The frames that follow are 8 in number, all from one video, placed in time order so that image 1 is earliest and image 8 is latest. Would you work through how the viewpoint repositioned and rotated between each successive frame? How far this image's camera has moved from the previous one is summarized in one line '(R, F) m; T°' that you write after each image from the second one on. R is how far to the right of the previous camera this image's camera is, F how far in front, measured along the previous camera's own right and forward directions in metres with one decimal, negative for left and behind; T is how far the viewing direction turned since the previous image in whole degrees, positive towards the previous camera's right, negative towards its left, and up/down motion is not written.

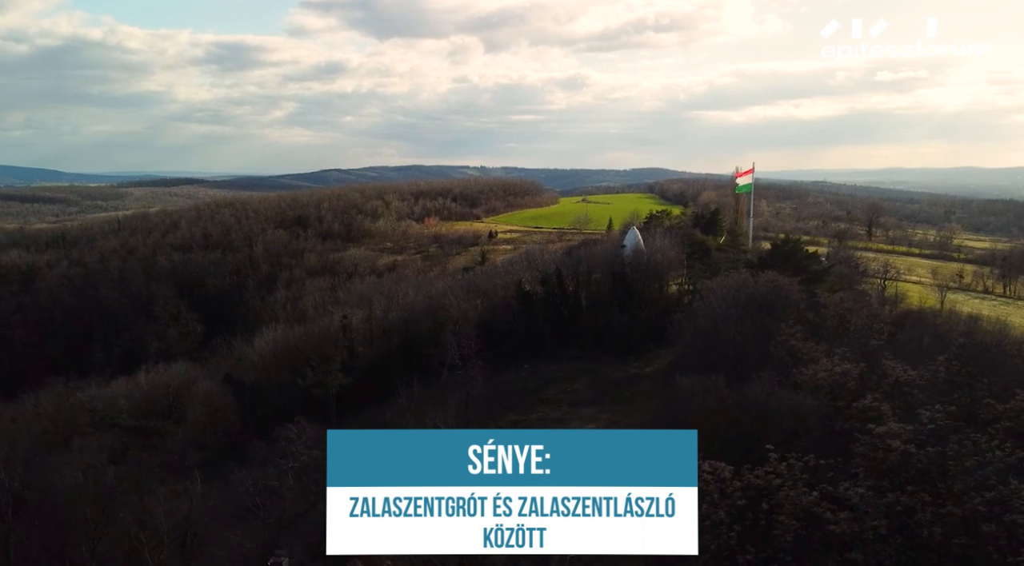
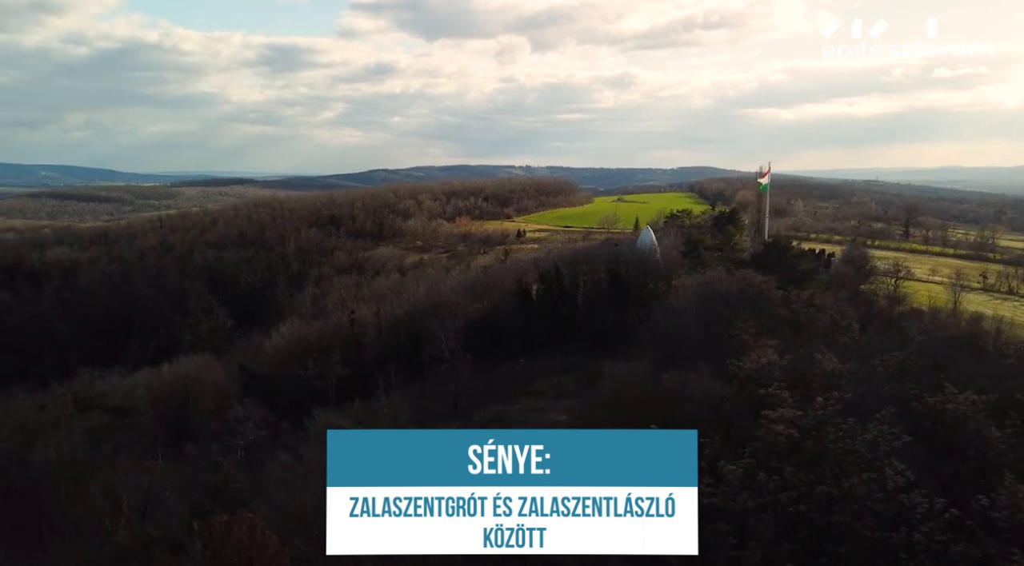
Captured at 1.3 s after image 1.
(+1.9, -0.9) m; -3°
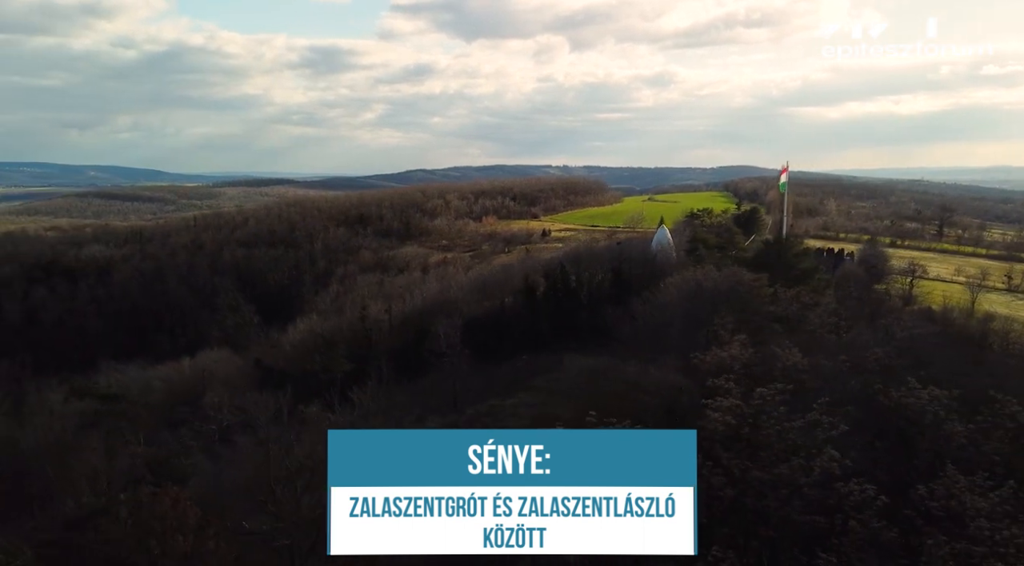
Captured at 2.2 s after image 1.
(+1.3, -0.5) m; -2°
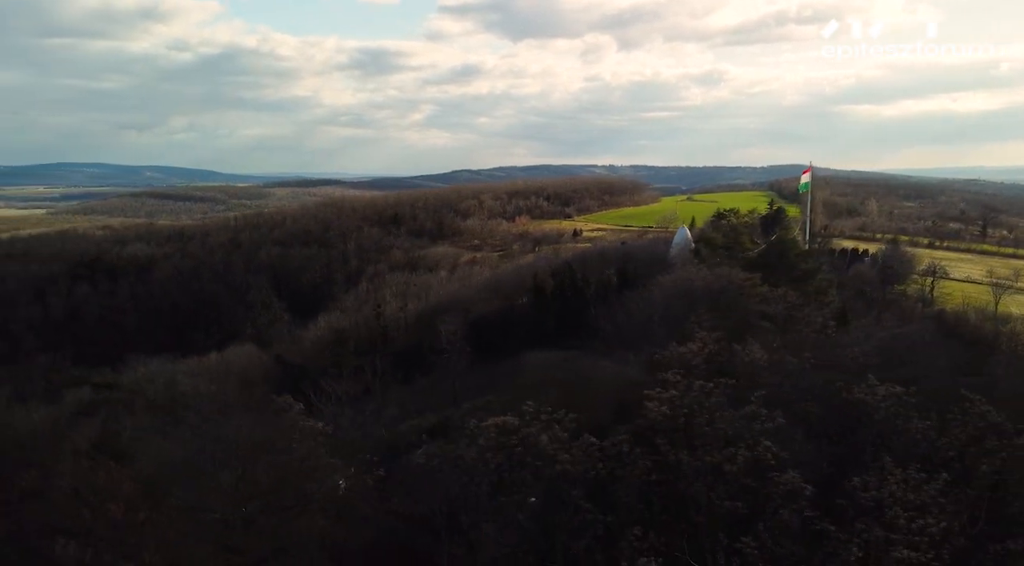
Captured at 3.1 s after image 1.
(+1.5, -0.7) m; -3°
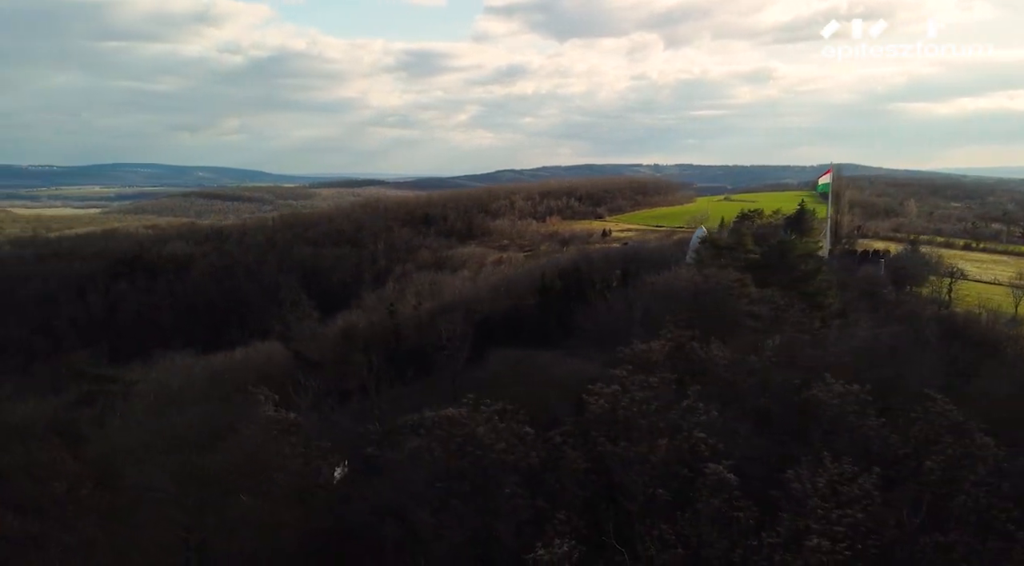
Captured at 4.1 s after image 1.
(+1.5, -0.7) m; -3°
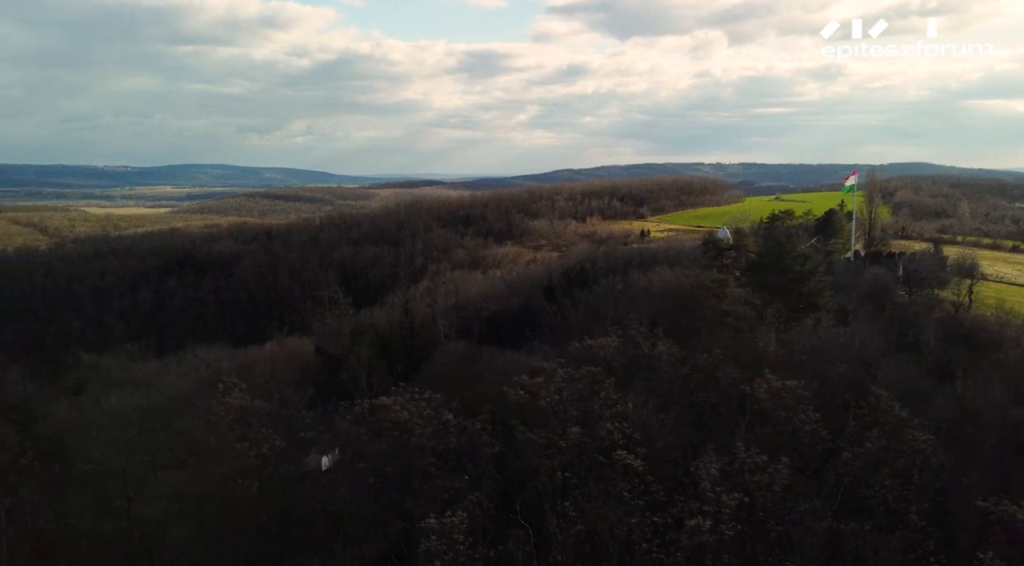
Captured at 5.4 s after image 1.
(+2.1, -1.0) m; -4°
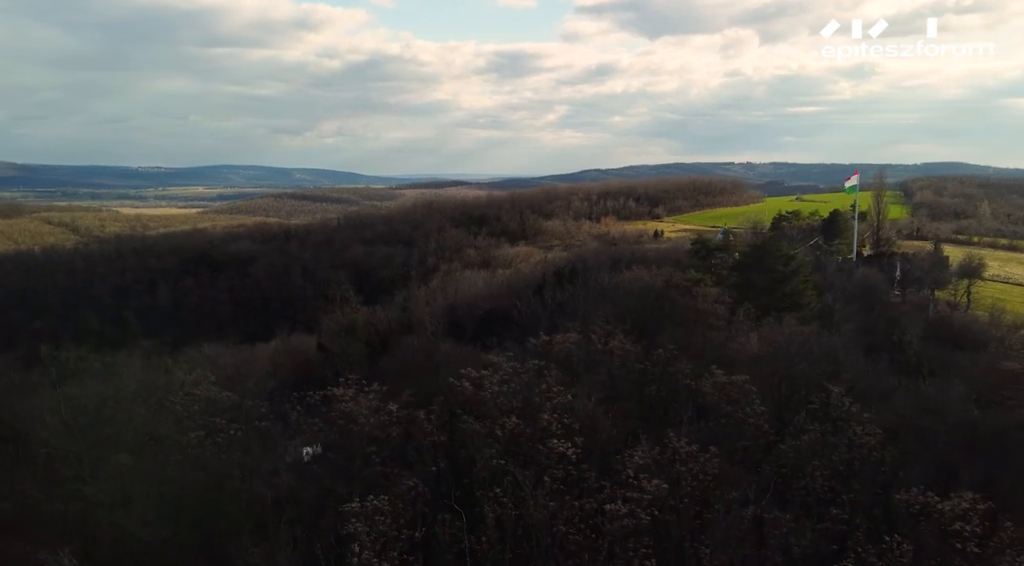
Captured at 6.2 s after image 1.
(+1.4, -0.6) m; -1°
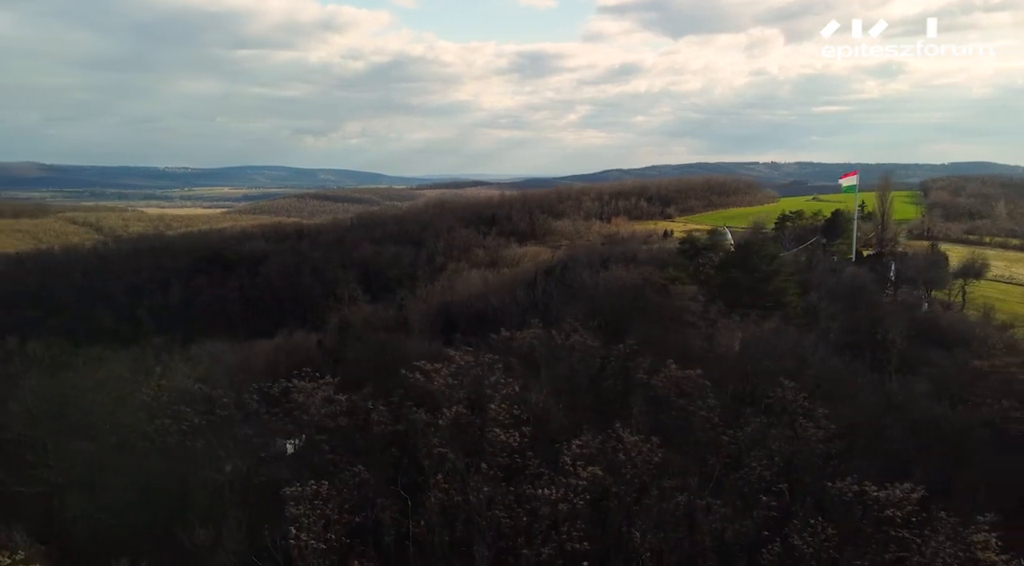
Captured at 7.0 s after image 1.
(+1.3, -0.5) m; -1°
